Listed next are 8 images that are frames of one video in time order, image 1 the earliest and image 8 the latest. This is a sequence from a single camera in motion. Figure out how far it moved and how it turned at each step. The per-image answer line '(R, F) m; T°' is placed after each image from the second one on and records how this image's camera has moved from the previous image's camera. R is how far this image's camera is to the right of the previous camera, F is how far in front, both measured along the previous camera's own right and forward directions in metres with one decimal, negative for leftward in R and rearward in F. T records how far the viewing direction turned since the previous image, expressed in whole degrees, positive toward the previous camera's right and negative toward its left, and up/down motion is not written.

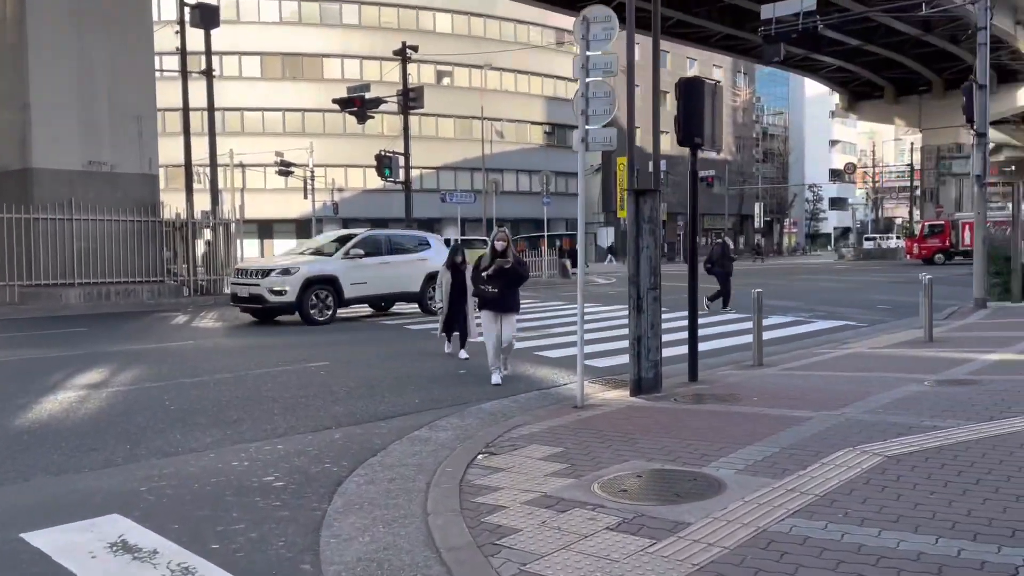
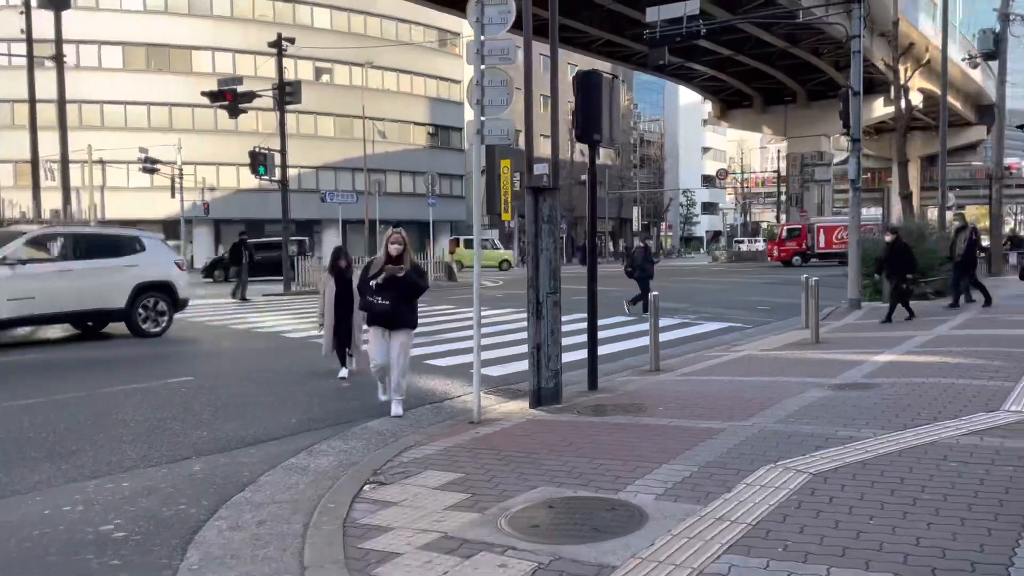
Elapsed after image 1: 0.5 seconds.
(-0.1, +0.7) m; +8°
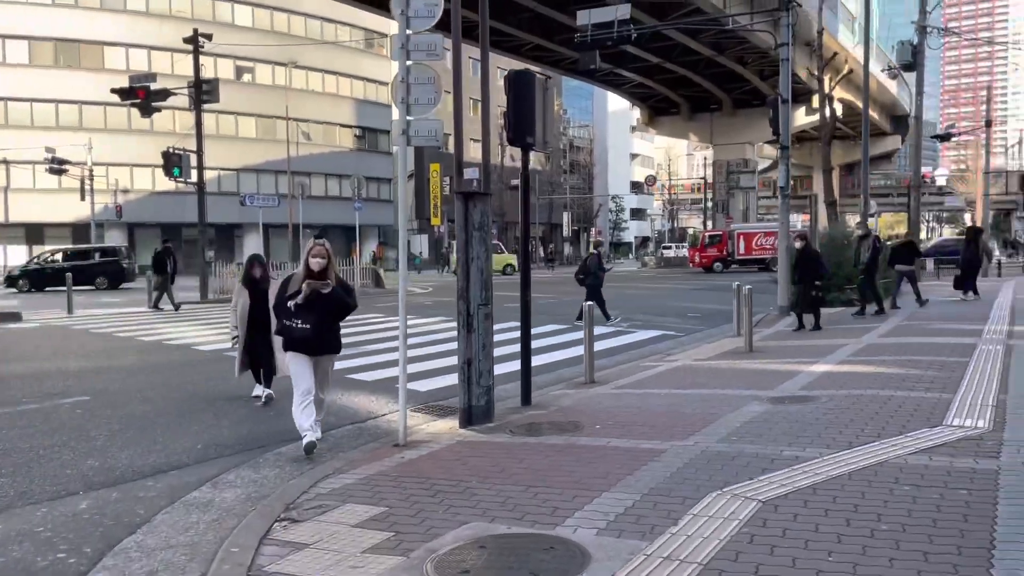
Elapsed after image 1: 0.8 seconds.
(0.0, +0.5) m; +5°
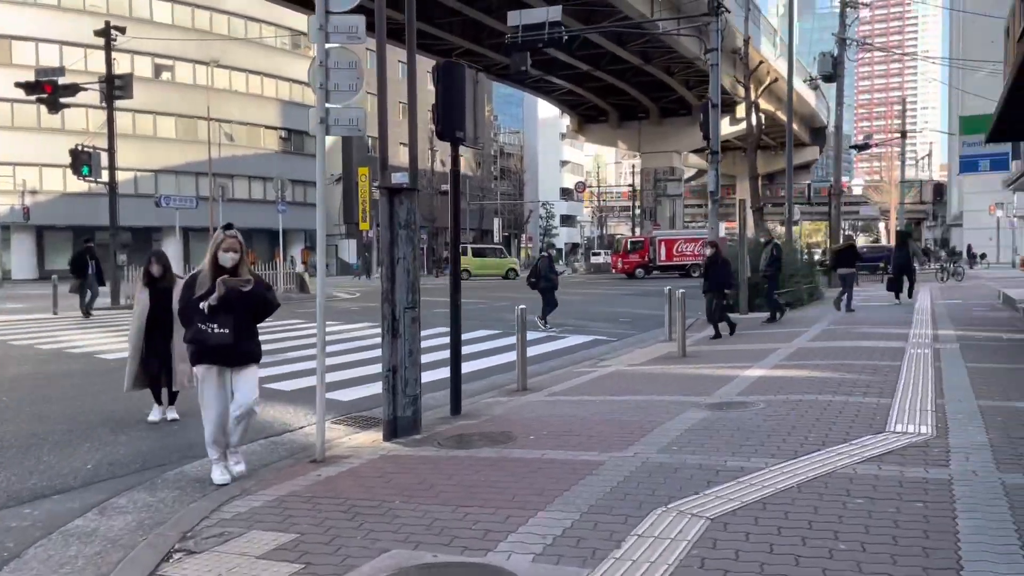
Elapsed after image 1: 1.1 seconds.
(0.0, +0.5) m; +5°
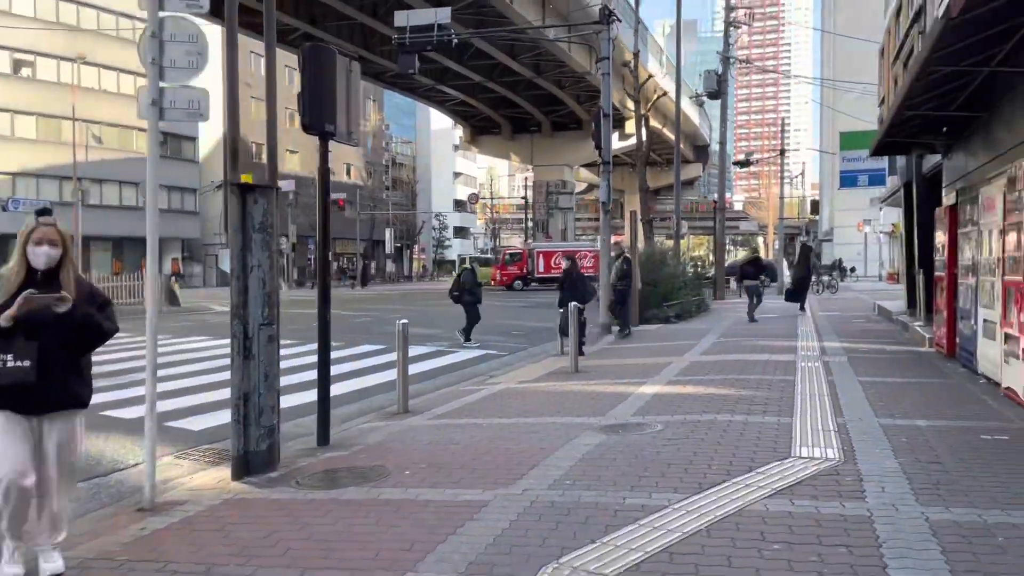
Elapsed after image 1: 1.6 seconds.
(+0.1, +0.8) m; +8°
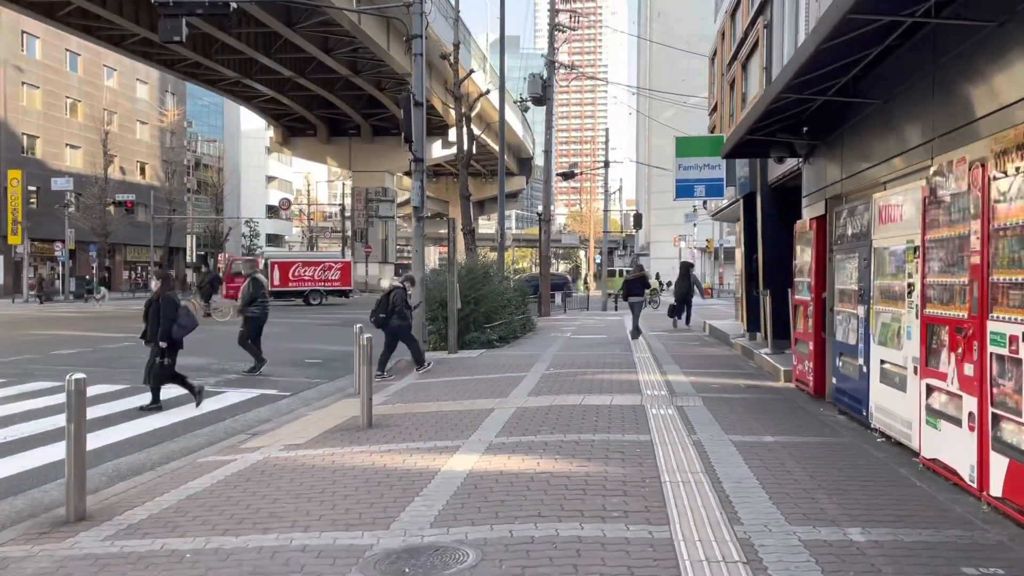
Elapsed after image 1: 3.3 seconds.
(+0.6, +2.8) m; +12°
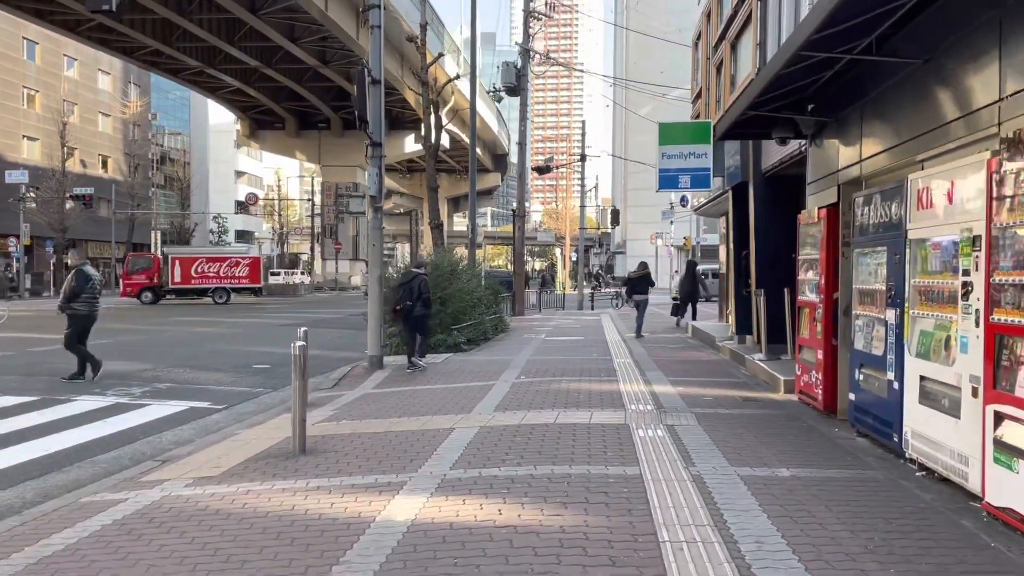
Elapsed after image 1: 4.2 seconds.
(+0.1, +1.4) m; +2°
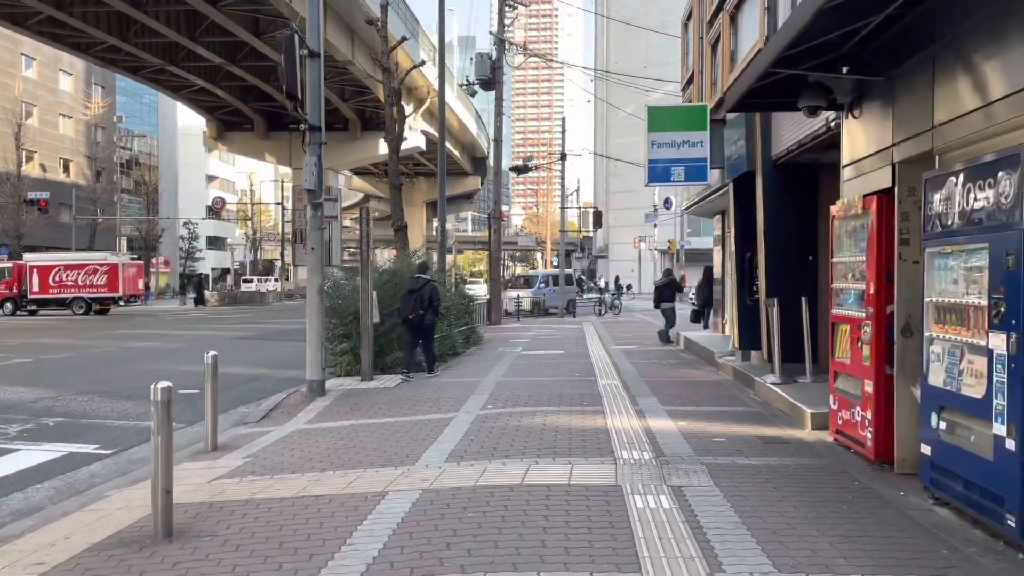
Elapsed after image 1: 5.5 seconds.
(+0.2, +2.0) m; +1°
